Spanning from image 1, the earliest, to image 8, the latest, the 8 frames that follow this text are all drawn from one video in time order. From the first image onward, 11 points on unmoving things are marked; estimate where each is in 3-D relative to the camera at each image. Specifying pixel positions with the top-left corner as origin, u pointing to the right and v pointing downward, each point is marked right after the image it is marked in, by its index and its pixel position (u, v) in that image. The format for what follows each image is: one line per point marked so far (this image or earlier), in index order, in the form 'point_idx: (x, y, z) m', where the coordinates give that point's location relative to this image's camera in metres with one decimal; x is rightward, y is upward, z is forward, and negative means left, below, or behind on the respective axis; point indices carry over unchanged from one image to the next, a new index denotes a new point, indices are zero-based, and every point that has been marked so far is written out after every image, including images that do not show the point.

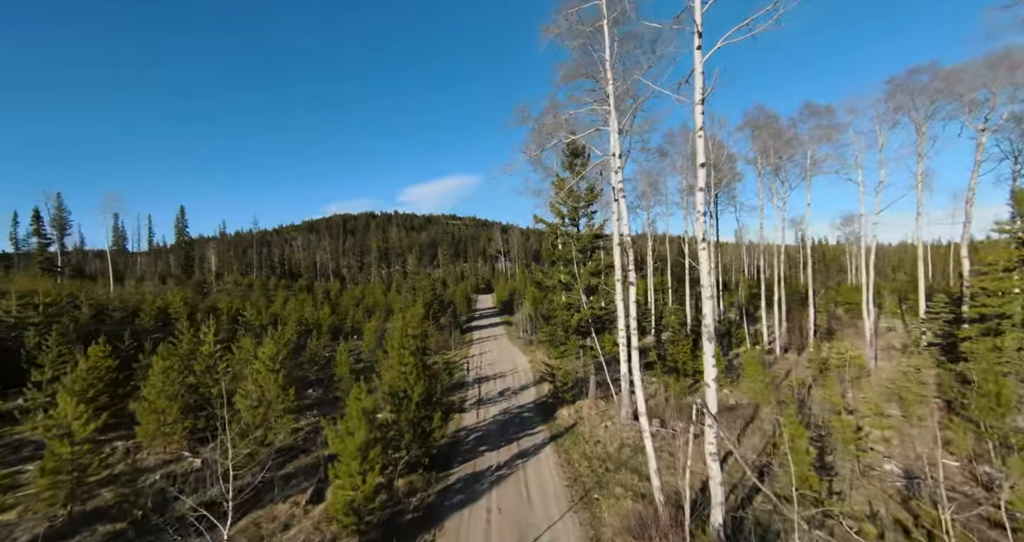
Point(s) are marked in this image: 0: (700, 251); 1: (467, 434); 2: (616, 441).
0: (+4.1, +0.4, +9.4) m
1: (-2.0, -7.3, +19.1) m
2: (+3.9, -6.4, +16.2) m
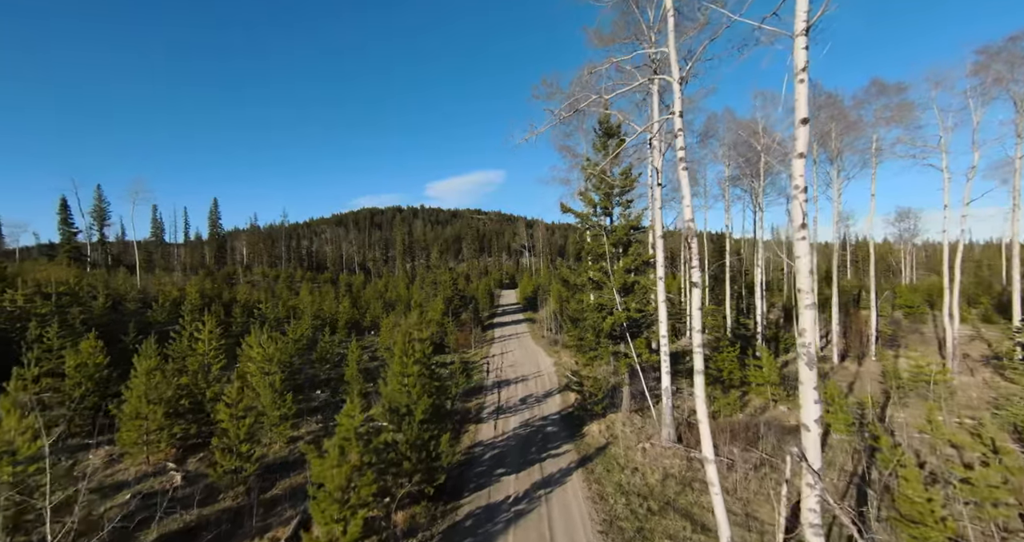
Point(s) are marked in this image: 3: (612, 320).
0: (+4.5, +0.5, +6.7) m
1: (-1.1, -7.1, +16.8) m
2: (+4.6, -6.3, +13.5) m
3: (+4.1, -2.2, +18.3) m
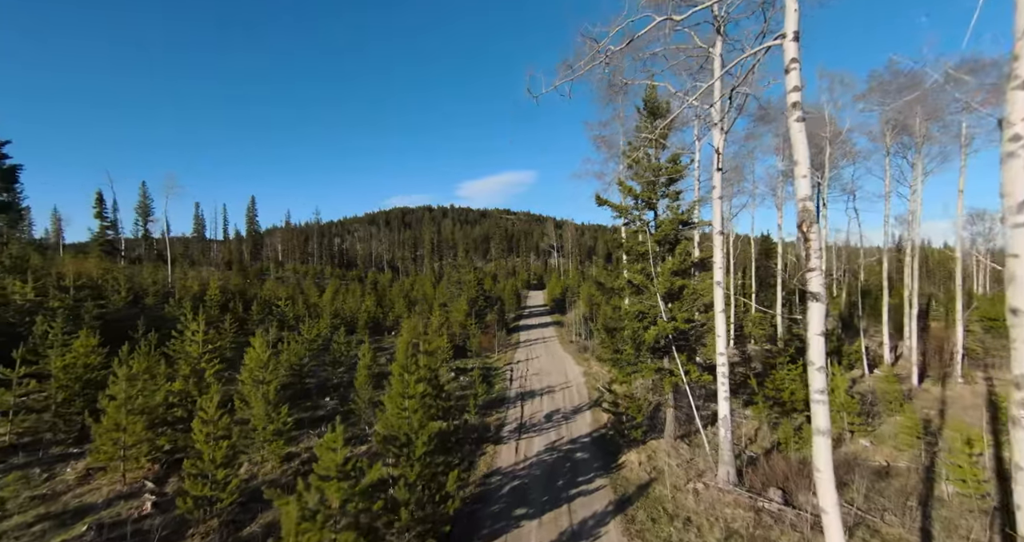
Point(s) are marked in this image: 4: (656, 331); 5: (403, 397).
0: (+4.7, +0.4, +4.0) m
1: (-0.4, -7.1, +14.4) m
2: (+5.1, -6.4, +10.8) m
3: (+5.0, -2.3, +15.5) m
4: (+5.0, -2.2, +15.4) m
5: (-2.9, -3.4, +11.7) m
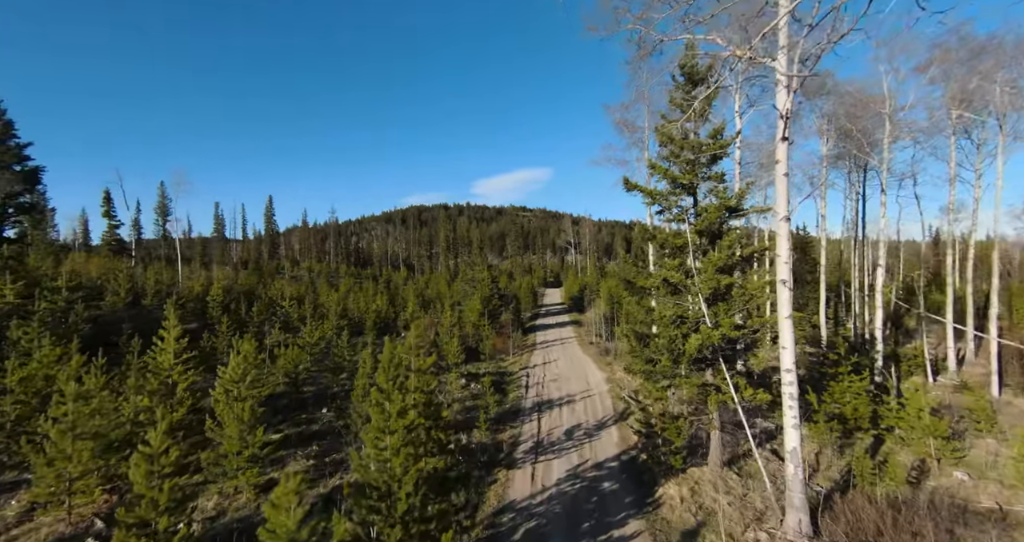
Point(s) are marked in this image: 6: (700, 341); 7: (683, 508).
0: (+4.7, +0.4, +1.3) m
1: (+0.1, -7.0, +12.0) m
2: (+5.4, -6.3, +8.1) m
3: (+5.4, -2.2, +12.8) m
4: (+5.5, -2.1, +12.8) m
5: (-2.6, -3.4, +9.4) m
6: (+5.5, -2.1, +12.7) m
7: (+4.8, -6.6, +12.2) m
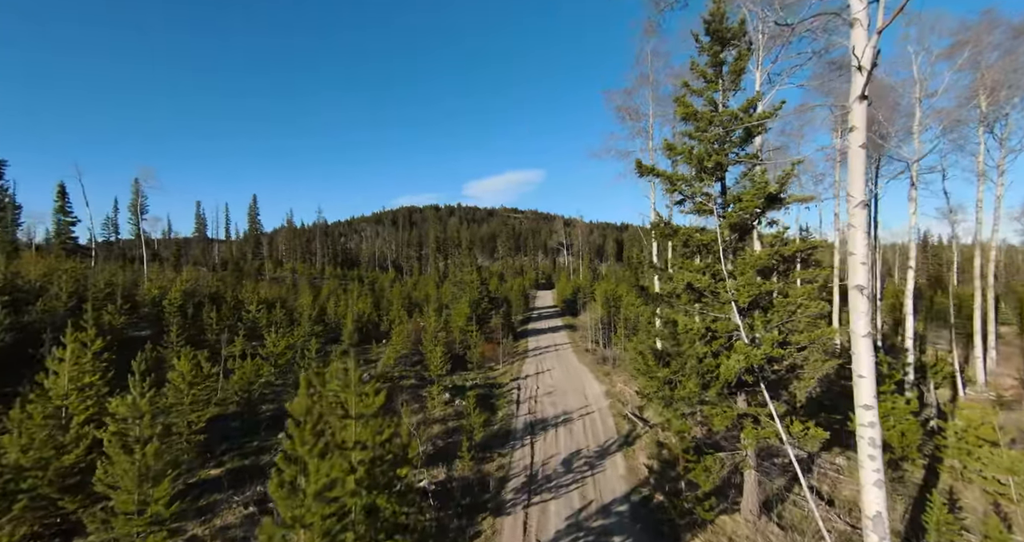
0: (+4.6, +0.4, -1.4) m
1: (-0.2, -7.0, +9.2) m
2: (+5.2, -6.3, +5.4) m
3: (+5.1, -2.2, +10.1) m
4: (+5.2, -2.2, +10.1) m
5: (-2.8, -3.4, +6.5) m
6: (+5.2, -2.1, +10.0) m
7: (+4.5, -6.7, +9.5) m
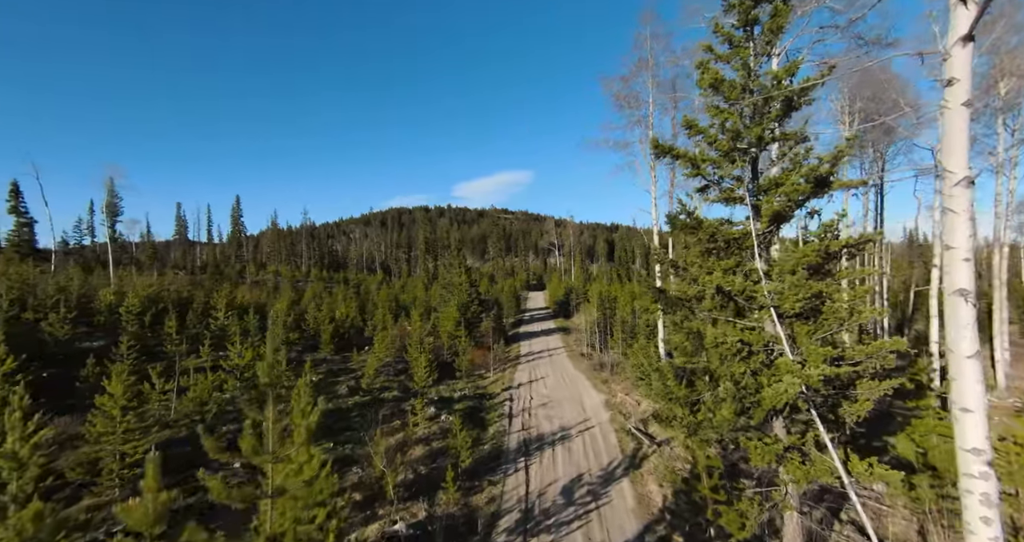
0: (+4.7, +0.4, -3.4) m
1: (-0.3, -7.1, +7.0) m
2: (+5.2, -6.3, +3.4) m
3: (+5.0, -2.2, +8.1) m
4: (+5.0, -2.2, +8.1) m
5: (-2.9, -3.4, +4.3) m
6: (+5.0, -2.1, +8.0) m
7: (+4.4, -6.7, +7.4) m
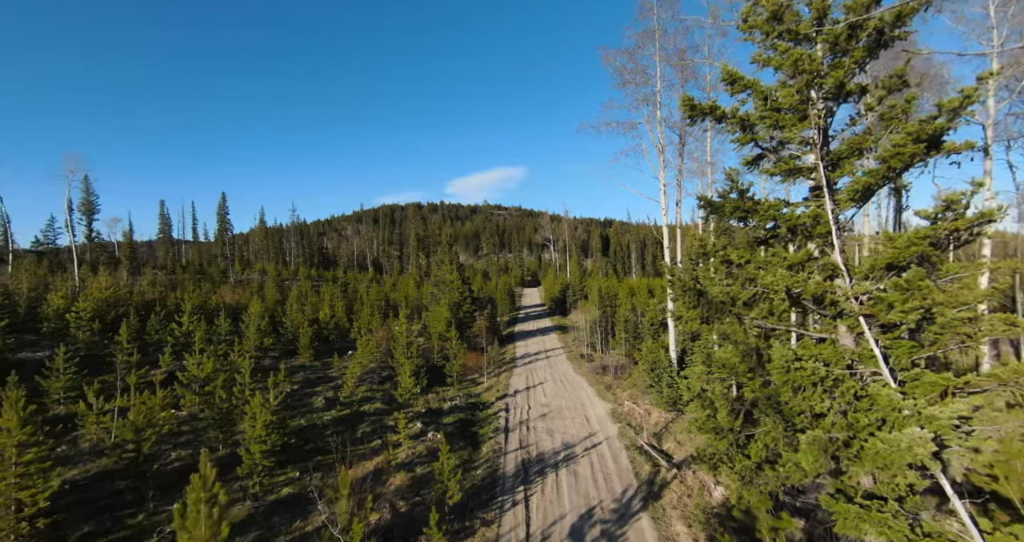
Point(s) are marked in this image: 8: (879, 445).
0: (+4.8, +0.4, -5.8) m
1: (-0.3, -7.1, +4.6) m
2: (+5.2, -6.3, +1.0) m
3: (+4.9, -2.2, +5.7) m
4: (+5.0, -2.1, +5.7) m
5: (-2.9, -3.5, +1.8) m
6: (+5.0, -2.1, +5.6) m
7: (+4.4, -6.6, +5.1) m
8: (+4.9, -2.2, +5.8) m
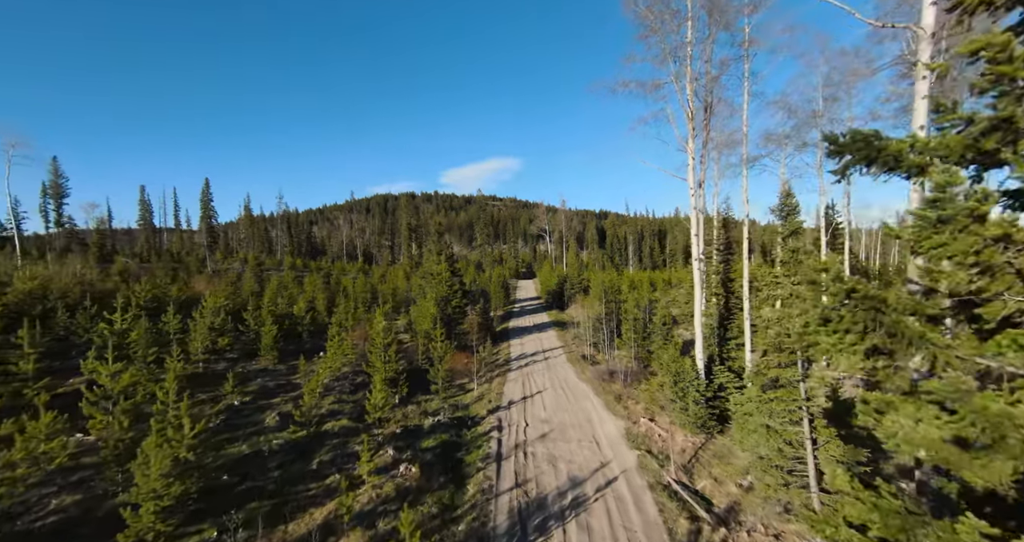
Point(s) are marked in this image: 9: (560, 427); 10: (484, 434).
0: (+4.9, +0.2, -9.7) m
1: (-0.3, -7.0, +0.8) m
2: (+5.3, -6.3, -2.7) m
3: (+4.9, -2.1, +1.9) m
4: (+5.0, -2.1, +1.9) m
5: (-2.8, -3.5, -2.1) m
6: (+5.0, -2.0, +1.8) m
7: (+4.4, -6.6, +1.4) m
8: (+4.9, -2.1, +2.0) m
9: (+2.1, -6.9, +19.1) m
10: (-1.2, -6.9, +18.4) m
